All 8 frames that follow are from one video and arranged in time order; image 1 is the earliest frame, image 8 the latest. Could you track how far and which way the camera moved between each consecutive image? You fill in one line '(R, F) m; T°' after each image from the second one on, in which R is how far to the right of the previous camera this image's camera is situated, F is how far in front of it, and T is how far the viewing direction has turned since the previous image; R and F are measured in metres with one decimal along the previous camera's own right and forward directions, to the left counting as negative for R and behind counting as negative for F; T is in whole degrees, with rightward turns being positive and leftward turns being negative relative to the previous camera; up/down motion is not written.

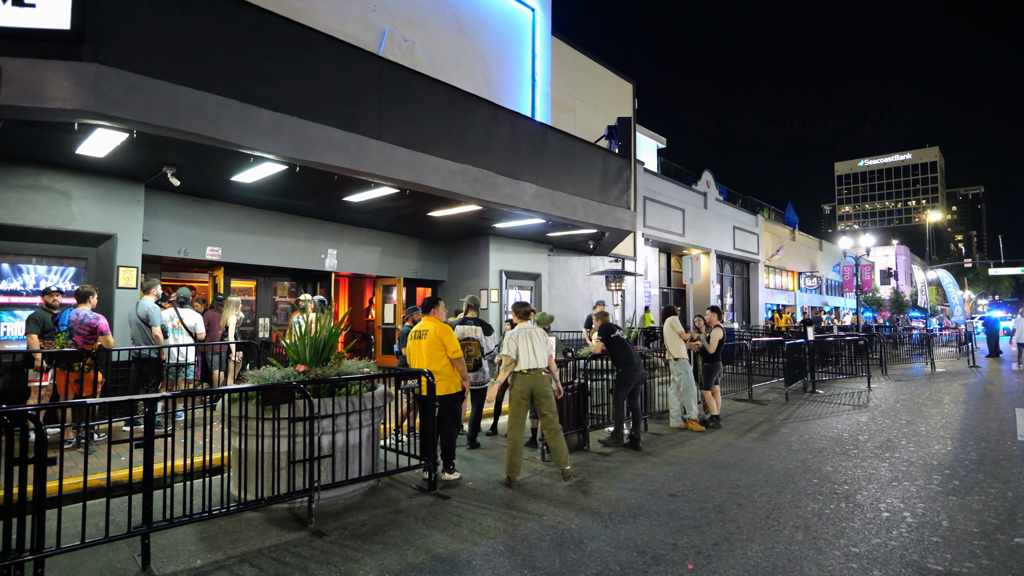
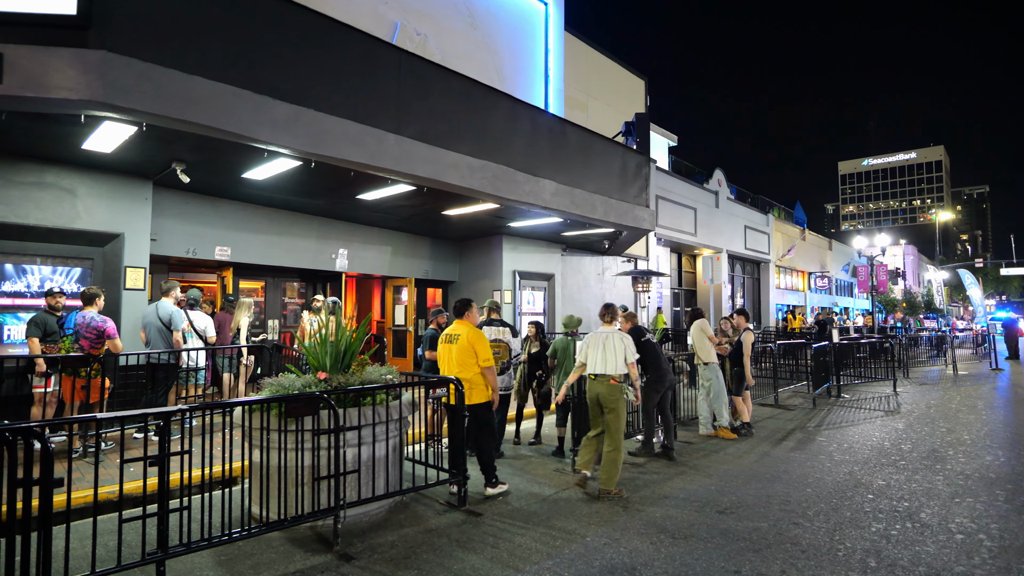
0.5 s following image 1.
(-0.3, +0.3) m; 0°
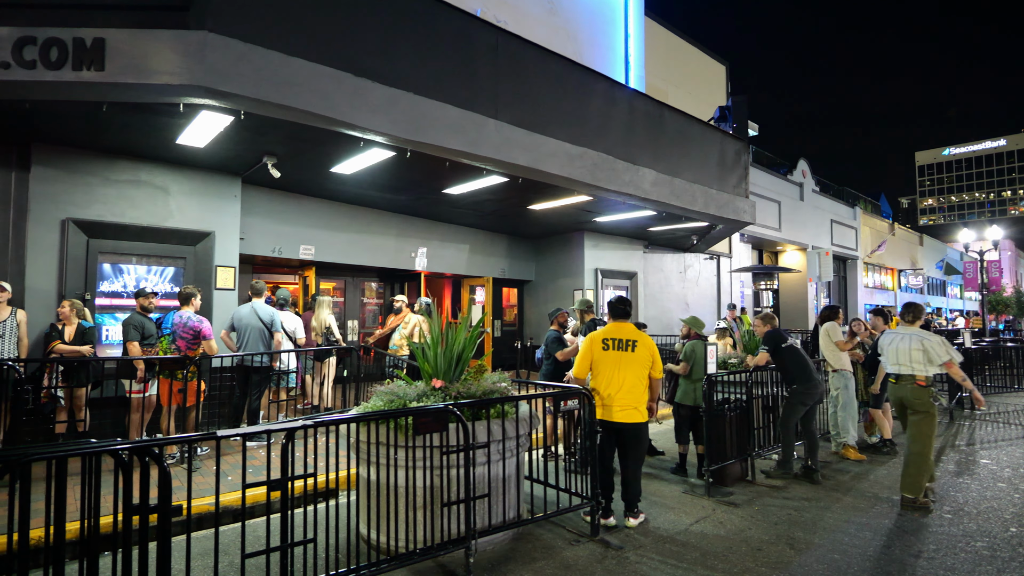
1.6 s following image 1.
(-0.7, +0.6) m; -5°
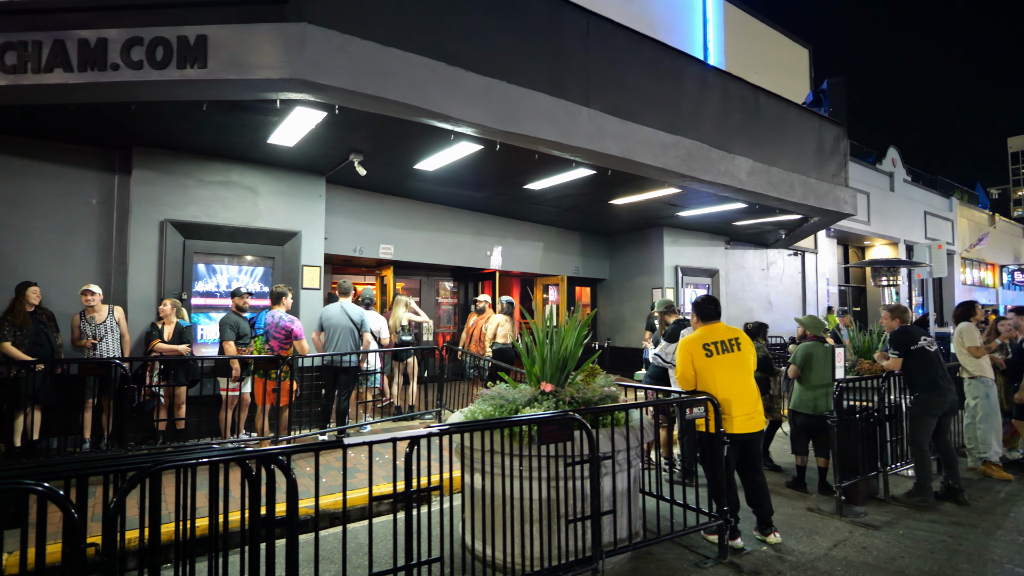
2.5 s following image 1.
(-0.4, +0.3) m; -6°
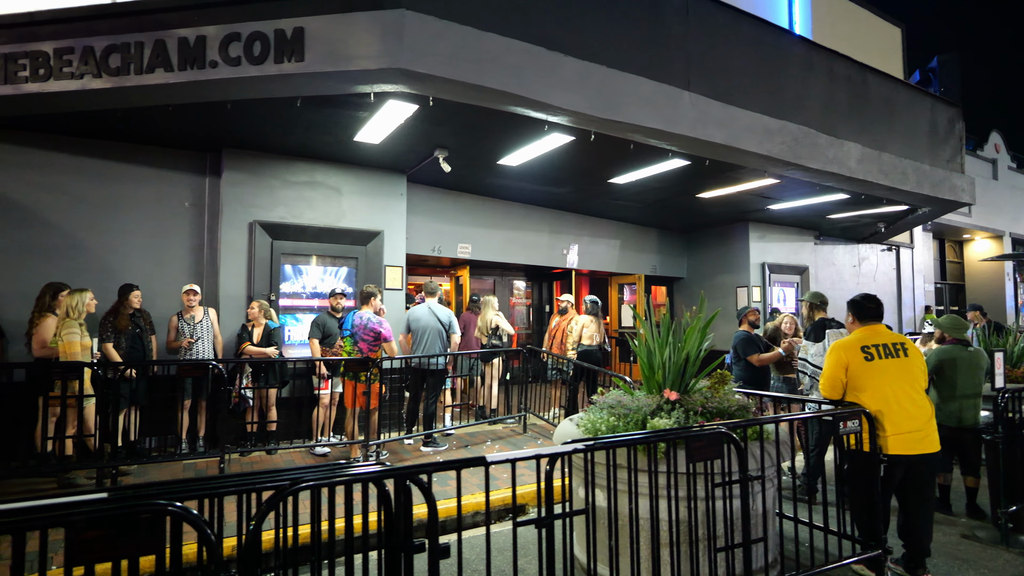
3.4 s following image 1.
(-0.4, +0.3) m; -5°
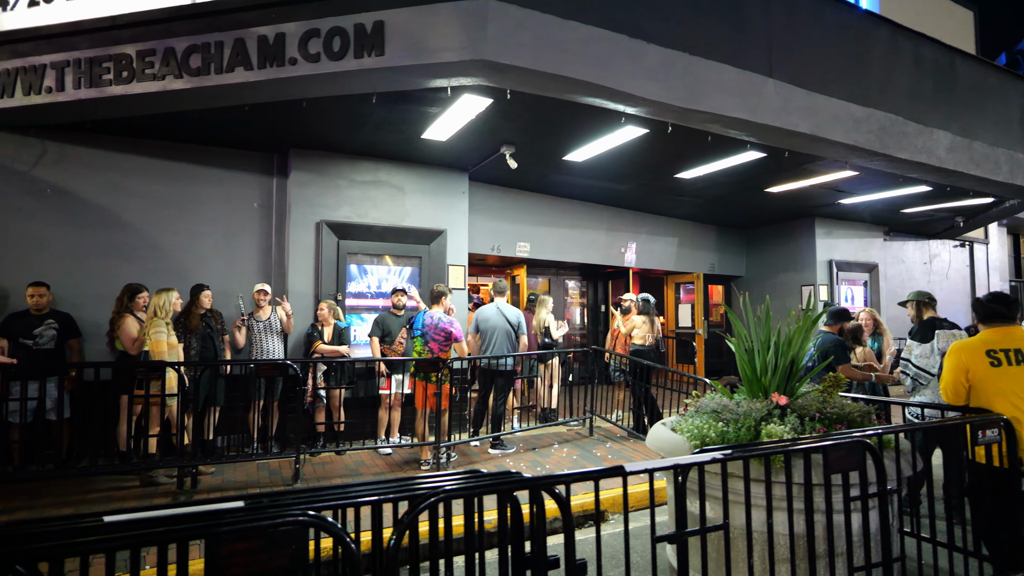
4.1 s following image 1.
(-0.4, +0.2) m; -4°
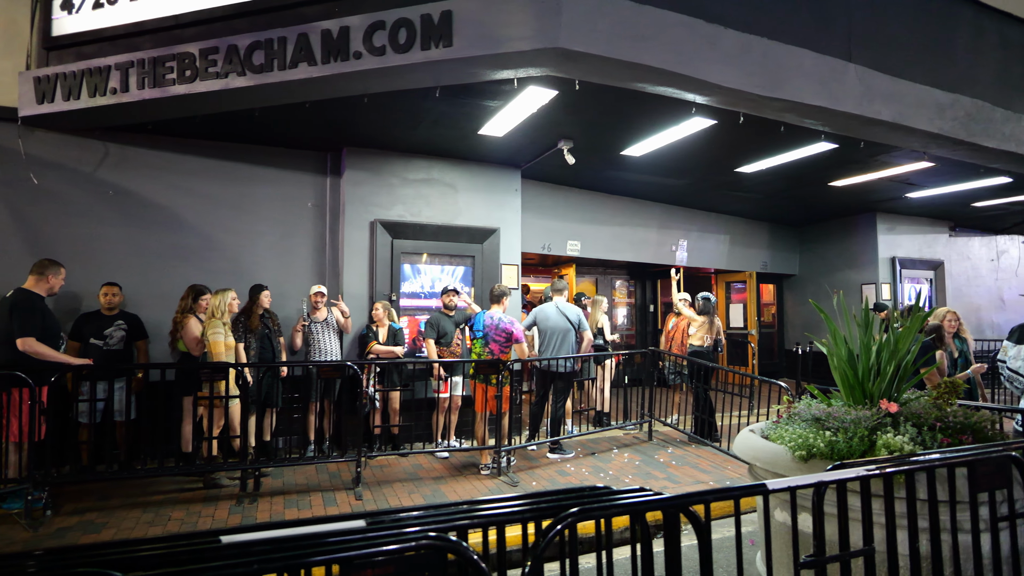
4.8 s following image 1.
(-0.3, +0.2) m; -3°
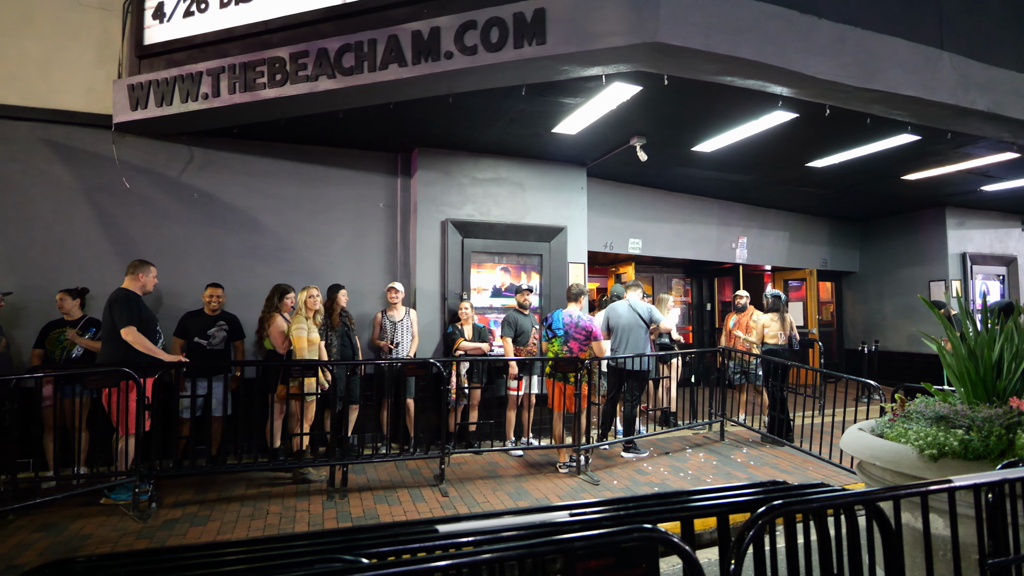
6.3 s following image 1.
(-0.5, 0.0) m; -3°
